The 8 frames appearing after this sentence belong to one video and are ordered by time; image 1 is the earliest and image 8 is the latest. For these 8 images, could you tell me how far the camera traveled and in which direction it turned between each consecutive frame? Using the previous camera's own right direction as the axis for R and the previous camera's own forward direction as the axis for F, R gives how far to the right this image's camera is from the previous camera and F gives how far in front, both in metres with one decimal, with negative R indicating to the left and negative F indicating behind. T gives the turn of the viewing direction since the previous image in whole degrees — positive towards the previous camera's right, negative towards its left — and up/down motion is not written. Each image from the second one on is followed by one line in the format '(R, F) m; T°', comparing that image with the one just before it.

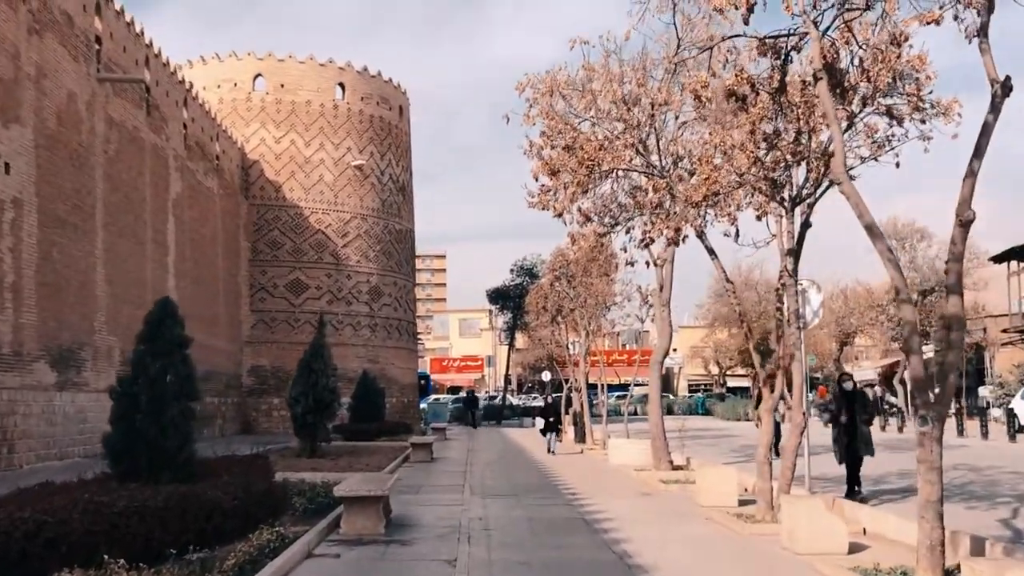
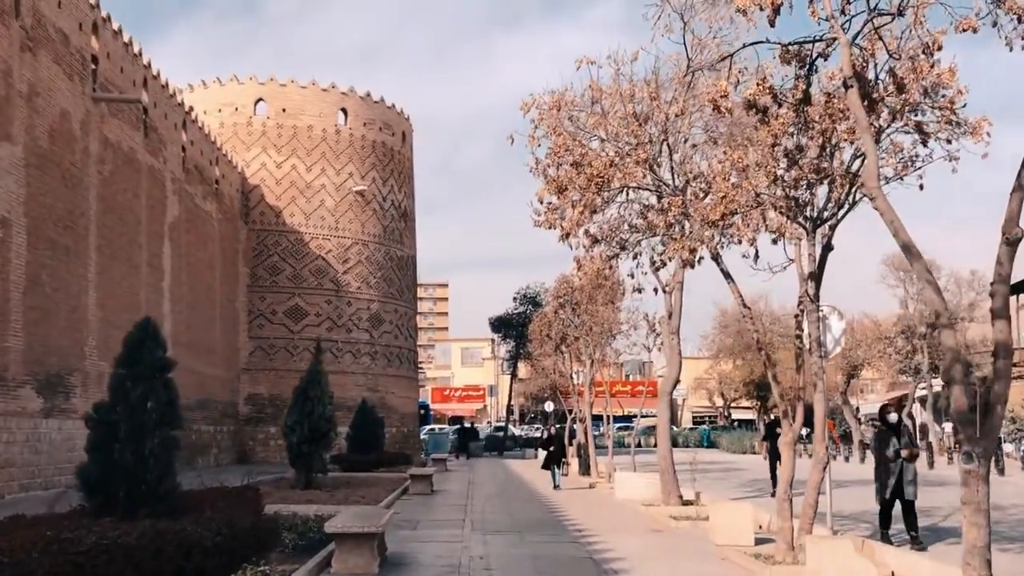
(0.0, +0.5) m; 0°
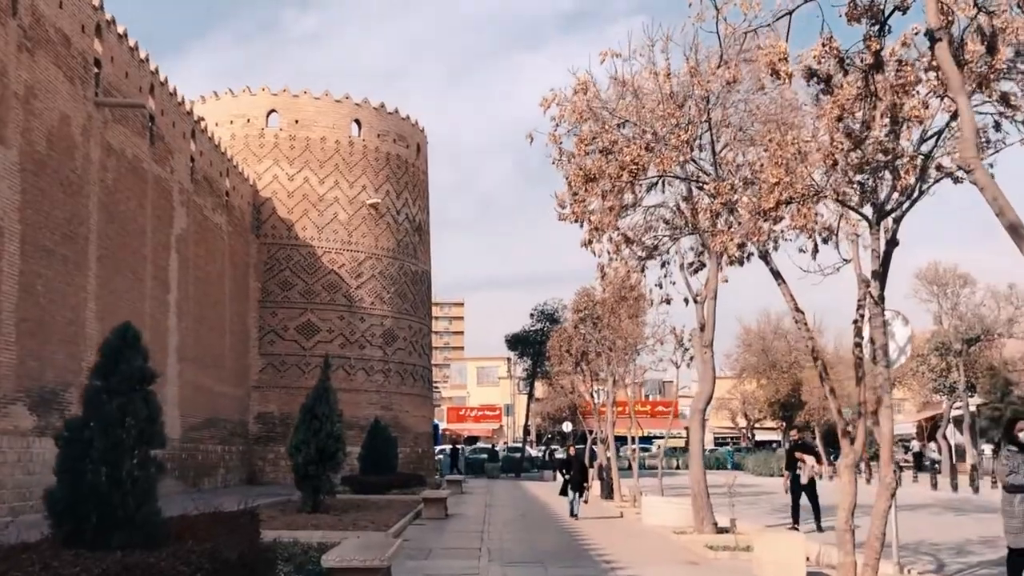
(0.0, +0.9) m; -1°
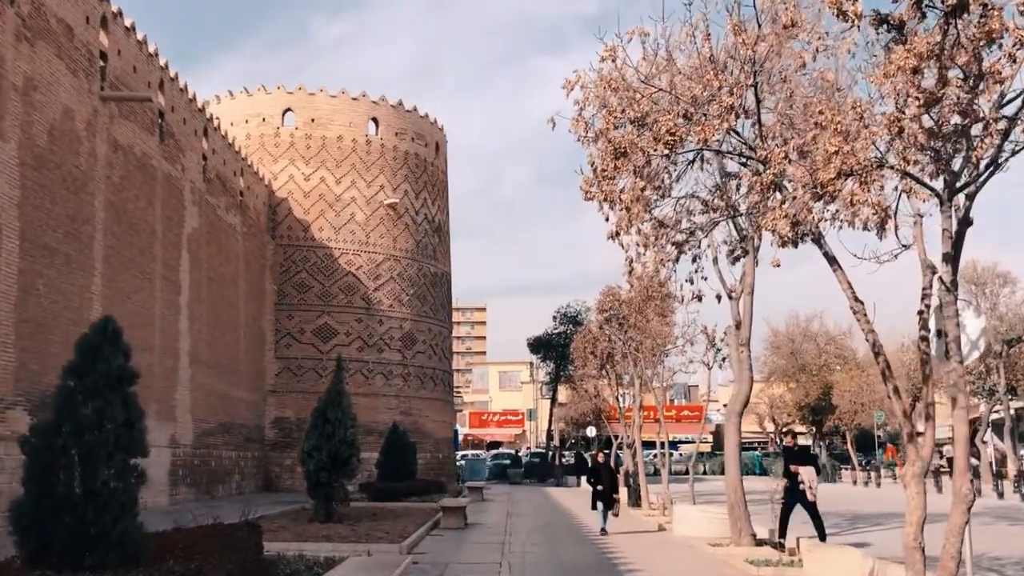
(0.0, +0.8) m; -1°
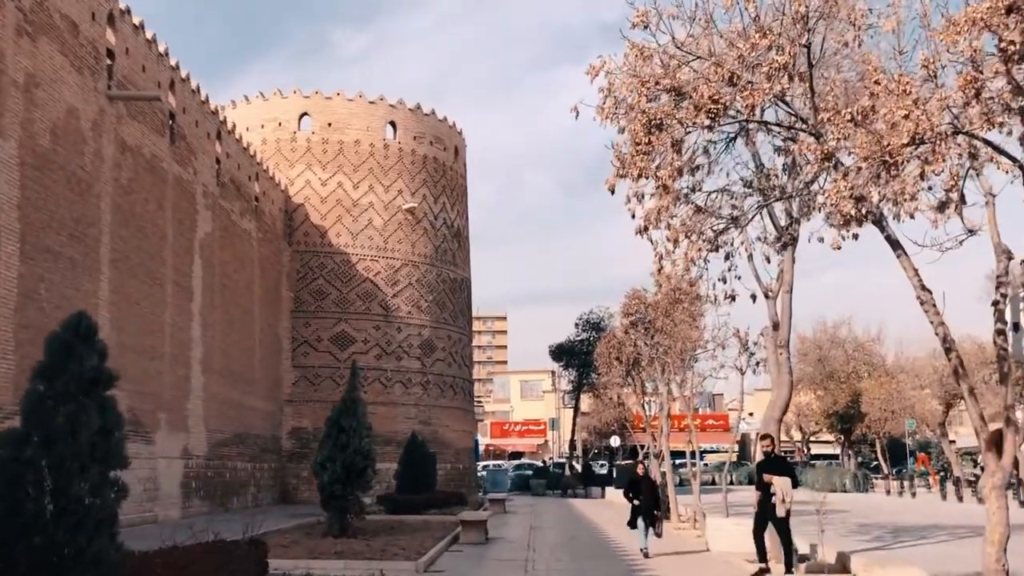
(0.0, +0.7) m; -1°
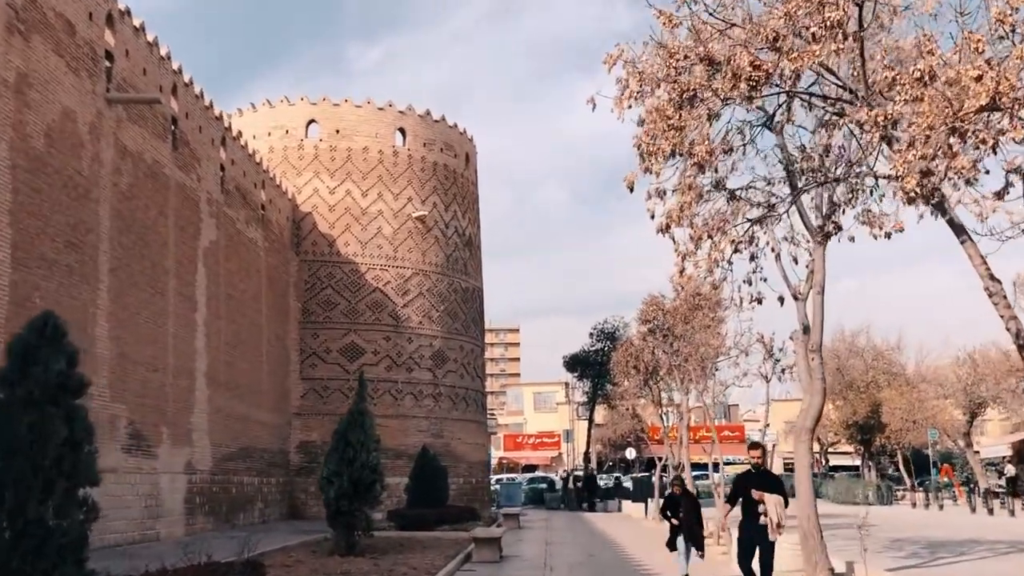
(0.0, +0.6) m; -1°
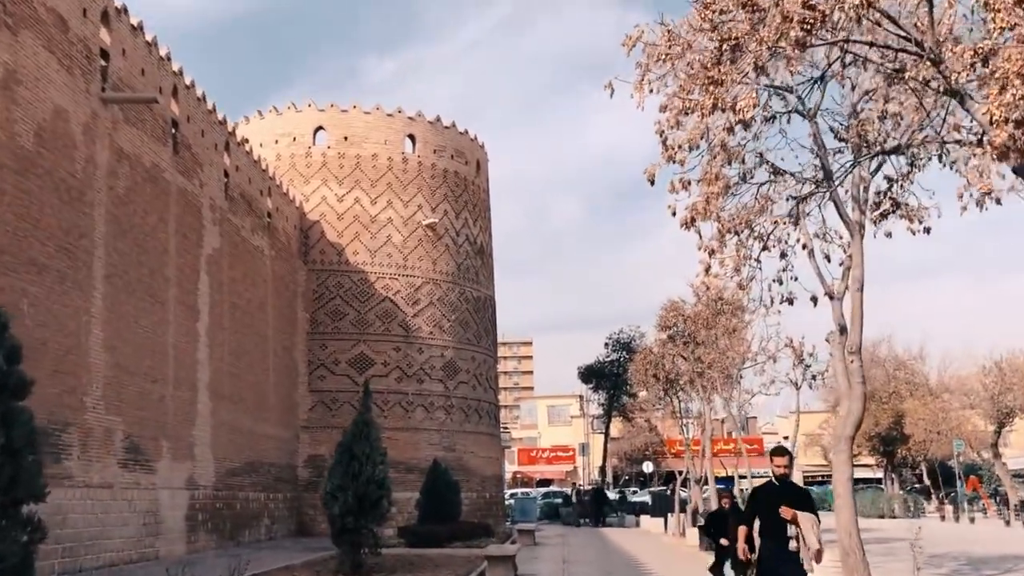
(0.0, +0.7) m; -1°
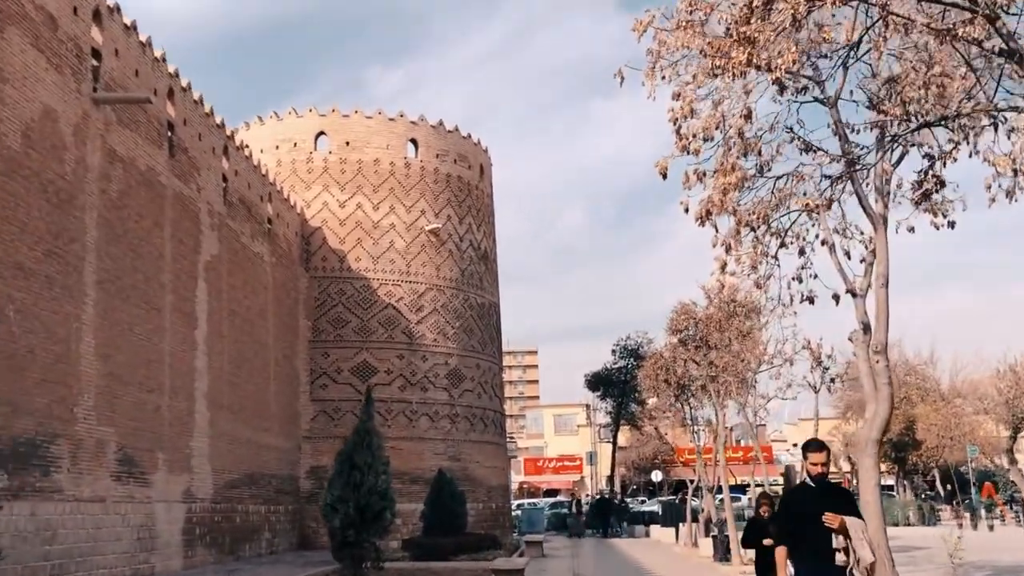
(0.0, +0.5) m; 0°
